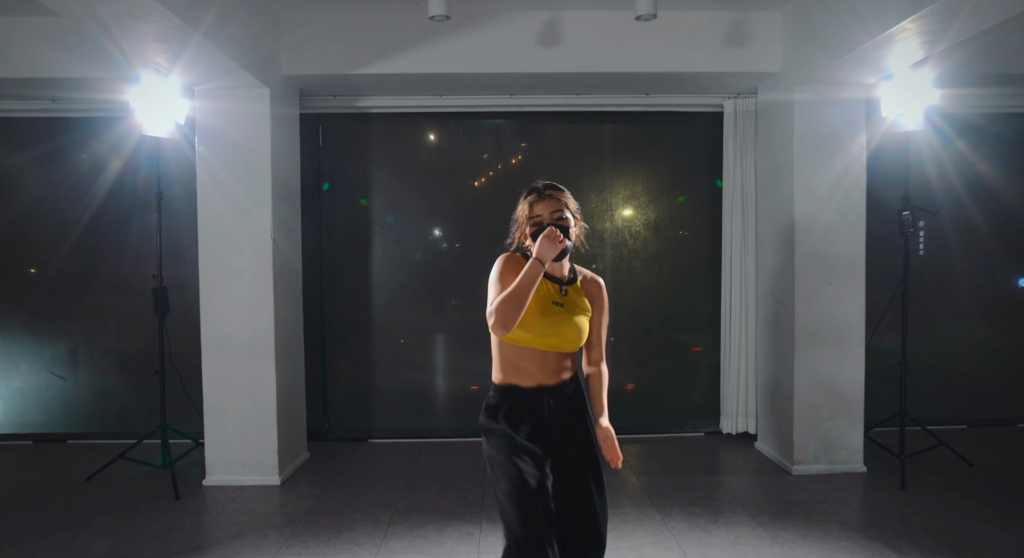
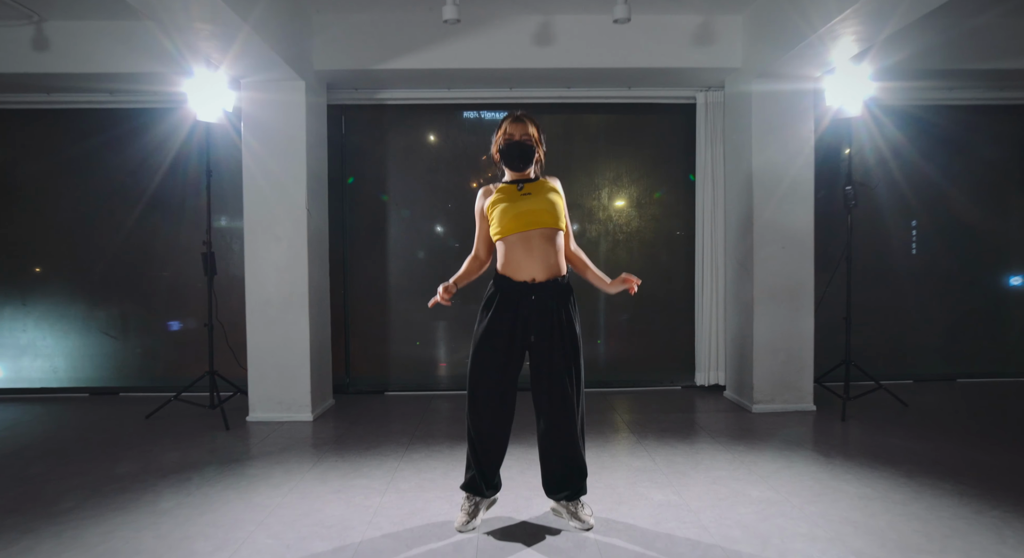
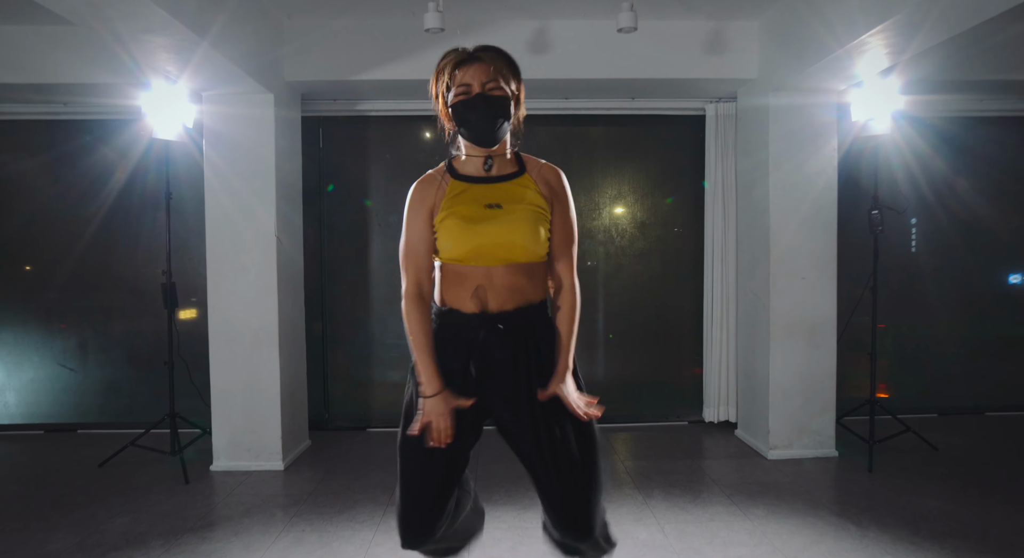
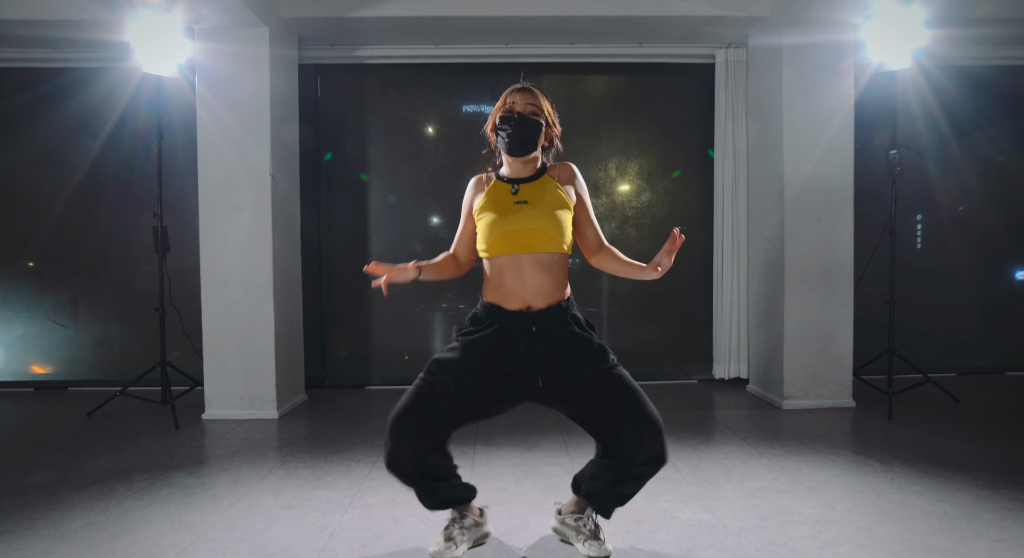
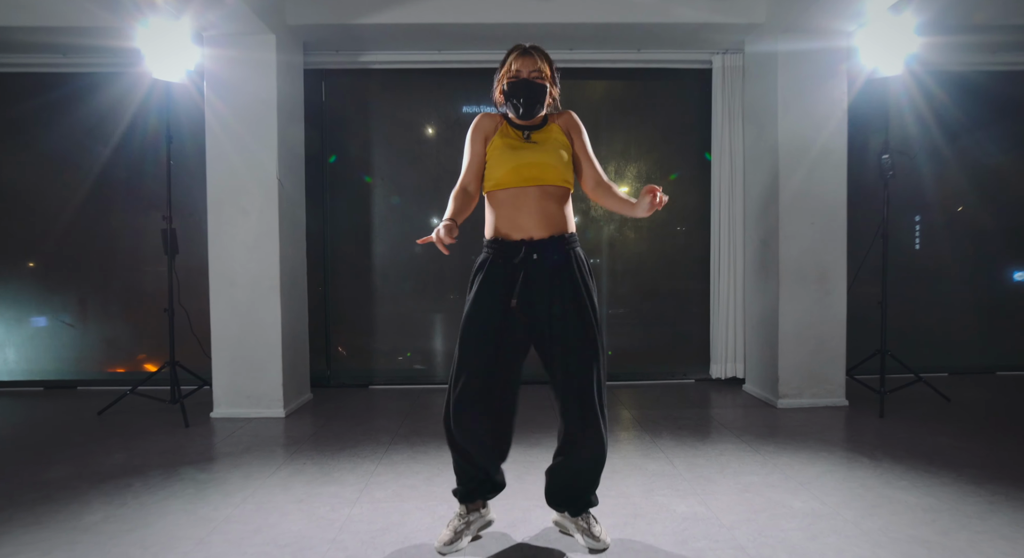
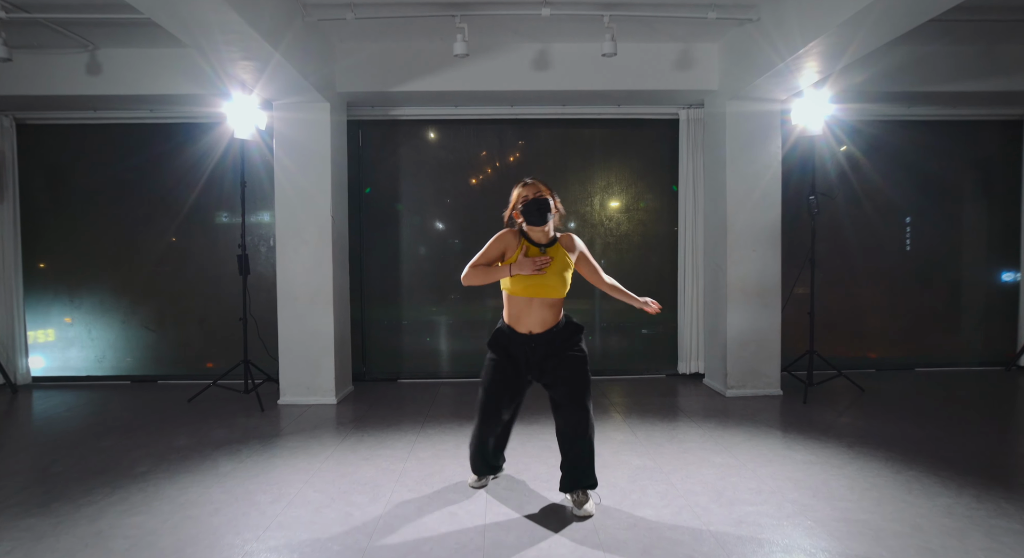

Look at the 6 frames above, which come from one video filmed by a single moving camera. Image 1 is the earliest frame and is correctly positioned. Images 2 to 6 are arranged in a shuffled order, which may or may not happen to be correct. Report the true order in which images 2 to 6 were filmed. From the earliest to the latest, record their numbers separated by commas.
4, 5, 2, 6, 3
